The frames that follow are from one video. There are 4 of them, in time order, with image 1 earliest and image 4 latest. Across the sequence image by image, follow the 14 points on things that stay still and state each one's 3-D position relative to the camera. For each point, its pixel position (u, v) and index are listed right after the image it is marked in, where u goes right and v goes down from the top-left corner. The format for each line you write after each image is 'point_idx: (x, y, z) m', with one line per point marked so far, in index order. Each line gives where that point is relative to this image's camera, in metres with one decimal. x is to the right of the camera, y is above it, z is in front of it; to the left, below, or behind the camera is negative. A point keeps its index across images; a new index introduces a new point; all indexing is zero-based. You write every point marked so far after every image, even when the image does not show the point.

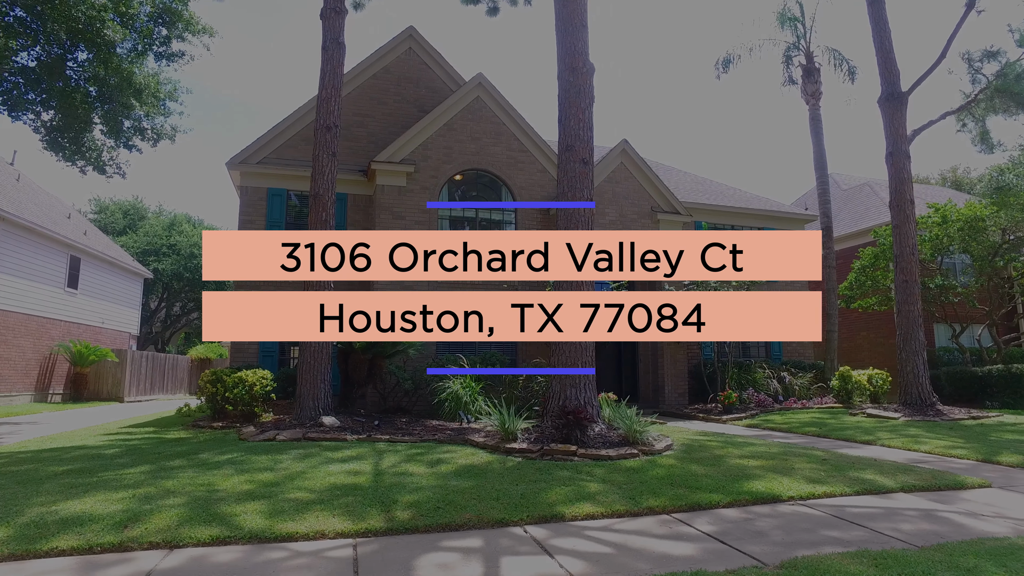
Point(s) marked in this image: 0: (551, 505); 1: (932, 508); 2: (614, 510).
0: (+0.3, -1.9, +5.1) m
1: (+3.7, -1.9, +5.3) m
2: (+0.8, -1.9, +5.0) m
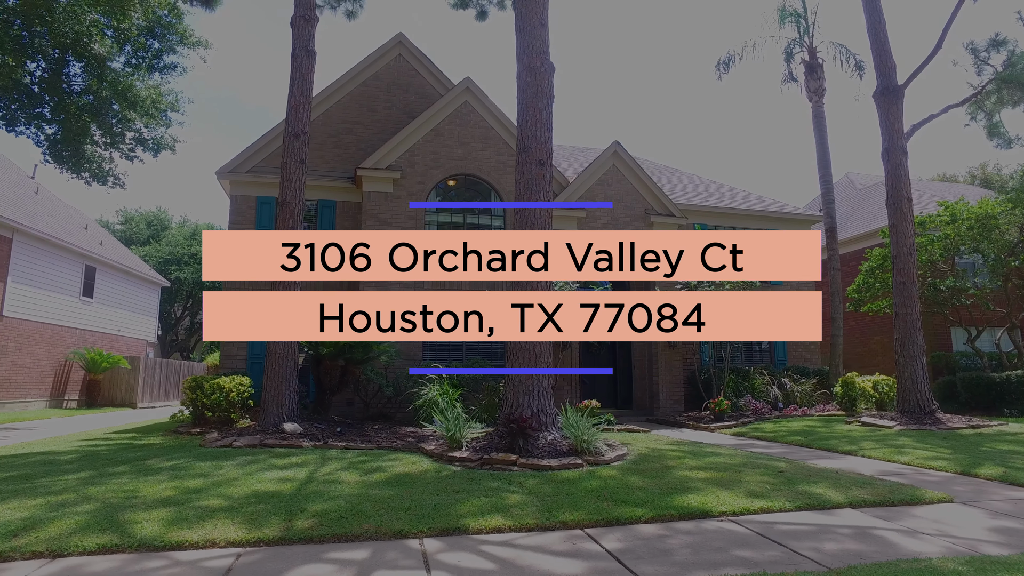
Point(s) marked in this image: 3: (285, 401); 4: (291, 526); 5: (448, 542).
0: (-0.4, -1.9, +5.0) m
1: (+2.9, -2.0, +4.9) m
2: (+0.1, -1.9, +4.8) m
3: (-3.5, -1.8, +9.4) m
4: (-1.8, -1.9, +4.8) m
5: (-0.5, -1.9, +4.5) m
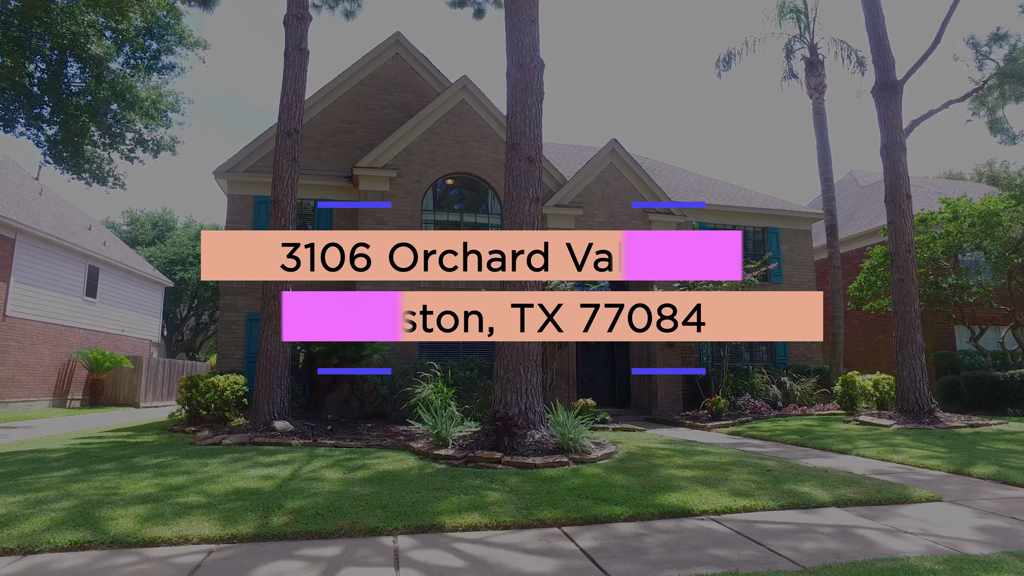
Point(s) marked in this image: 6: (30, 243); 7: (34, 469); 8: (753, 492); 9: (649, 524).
0: (-0.6, -1.9, +4.9) m
1: (+2.7, -1.9, +4.9) m
2: (-0.1, -1.9, +4.8) m
3: (-3.7, -1.7, +9.4) m
4: (-1.9, -1.9, +4.8) m
5: (-0.7, -1.9, +4.5) m
6: (-15.1, +1.4, +18.8) m
7: (-5.3, -2.0, +6.7) m
8: (+2.3, -1.9, +5.6) m
9: (+1.1, -1.9, +4.8) m
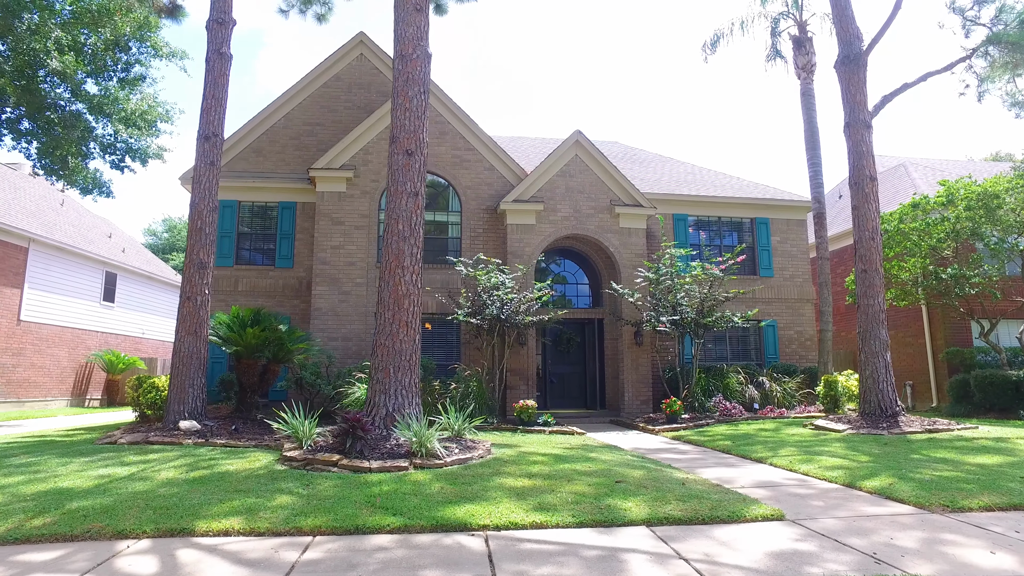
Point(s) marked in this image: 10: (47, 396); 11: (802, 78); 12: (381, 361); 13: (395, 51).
0: (-2.5, -1.8, +4.7) m
1: (+0.9, -1.8, +4.3) m
2: (-2.0, -1.8, +4.5) m
3: (-5.1, -1.8, +9.4) m
4: (-3.8, -1.9, +4.7) m
5: (-2.6, -1.9, +4.3) m
6: (-15.6, +1.2, +20.0) m
7: (-7.0, -2.1, +6.9) m
8: (+0.5, -1.8, +5.2) m
9: (-0.8, -1.8, +4.5) m
10: (-15.5, -3.6, +19.9) m
11: (+7.6, +5.5, +15.6) m
12: (-1.6, -0.9, +7.5) m
13: (-1.6, +3.3, +8.2) m
